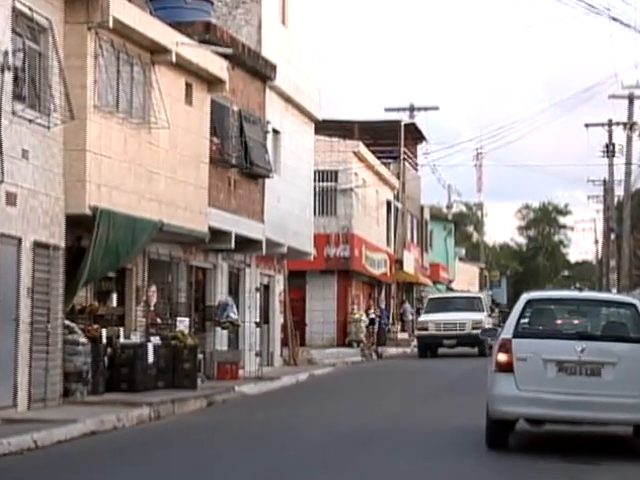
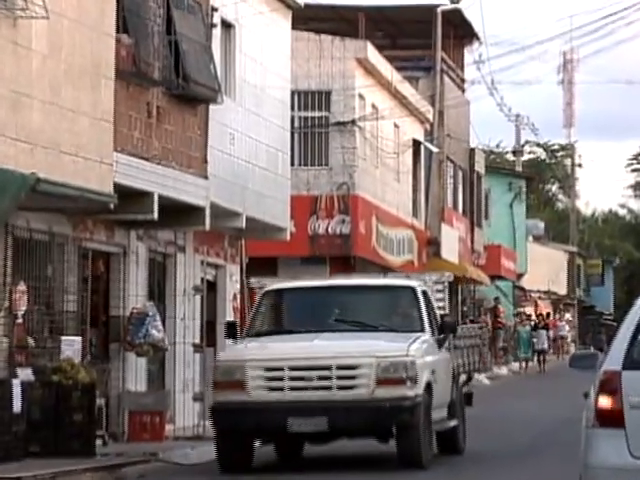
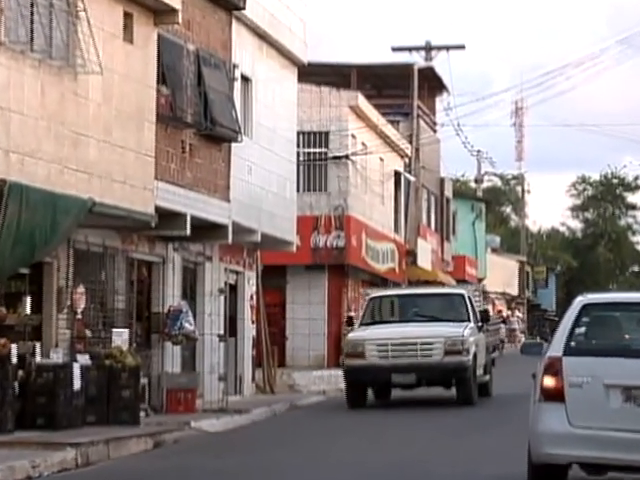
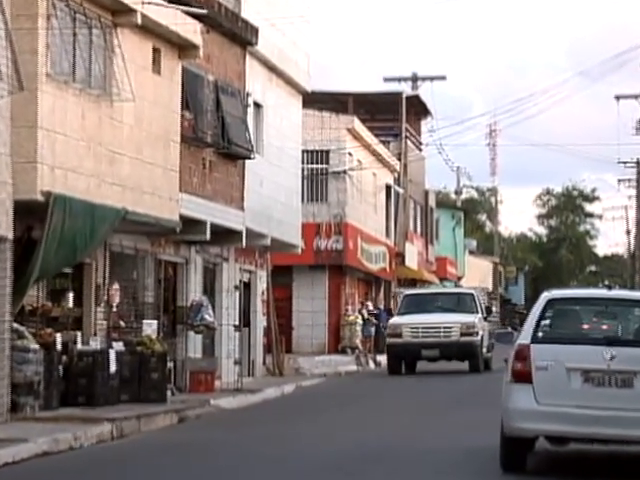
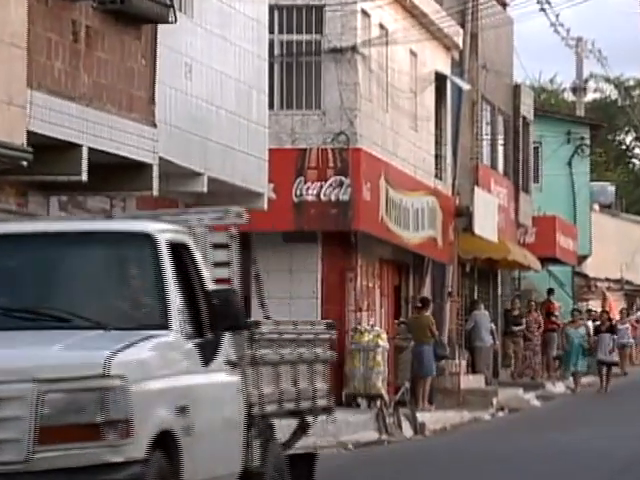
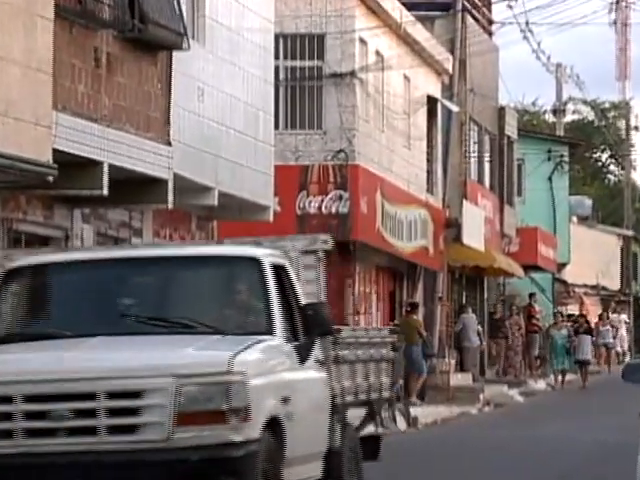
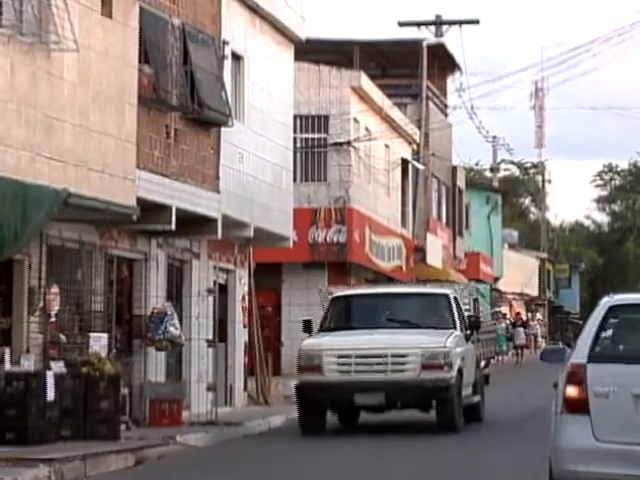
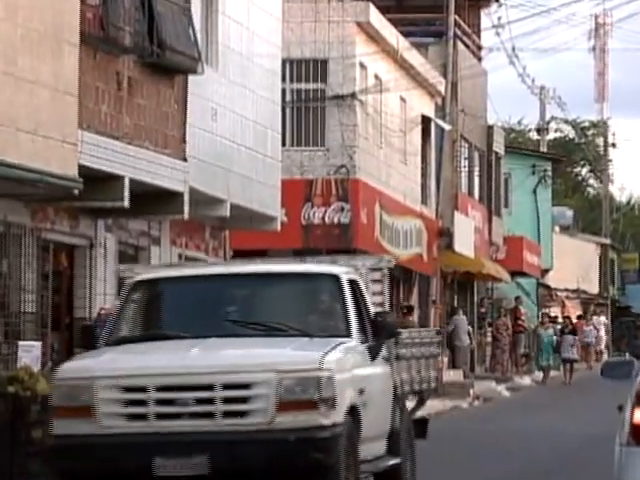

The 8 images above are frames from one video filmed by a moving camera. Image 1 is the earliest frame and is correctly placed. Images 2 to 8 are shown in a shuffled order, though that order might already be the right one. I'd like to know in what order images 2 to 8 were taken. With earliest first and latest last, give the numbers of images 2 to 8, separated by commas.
4, 3, 7, 2, 8, 6, 5
